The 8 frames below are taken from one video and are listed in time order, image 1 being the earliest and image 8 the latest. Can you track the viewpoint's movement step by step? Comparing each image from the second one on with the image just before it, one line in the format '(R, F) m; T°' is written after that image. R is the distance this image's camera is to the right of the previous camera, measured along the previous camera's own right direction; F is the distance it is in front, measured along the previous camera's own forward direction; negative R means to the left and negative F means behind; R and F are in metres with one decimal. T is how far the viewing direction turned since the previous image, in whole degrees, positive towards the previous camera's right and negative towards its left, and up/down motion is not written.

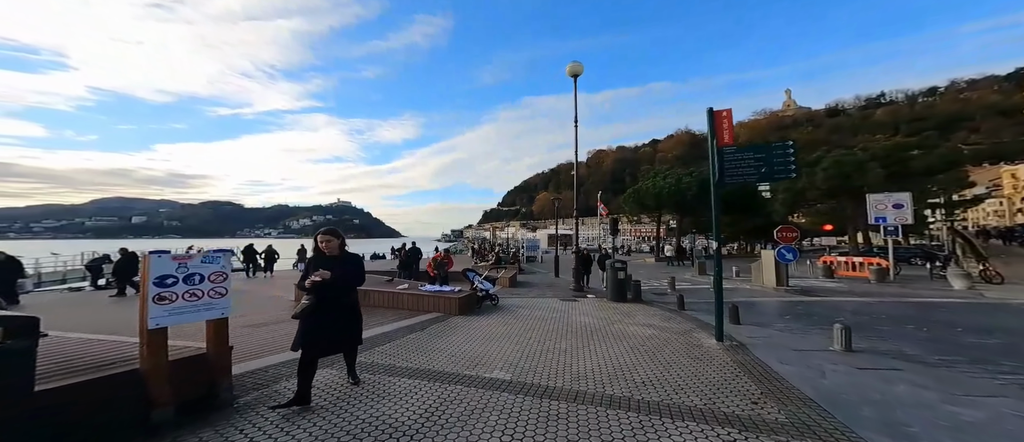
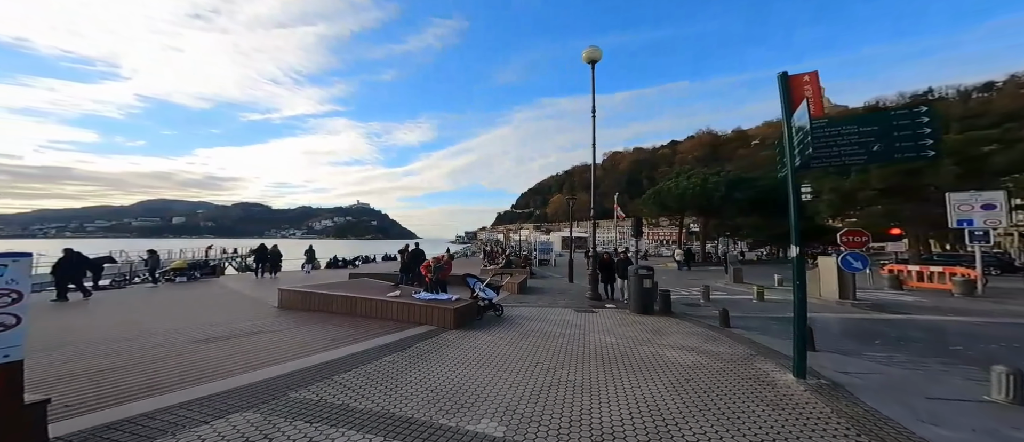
(+0.2, +1.5) m; -2°
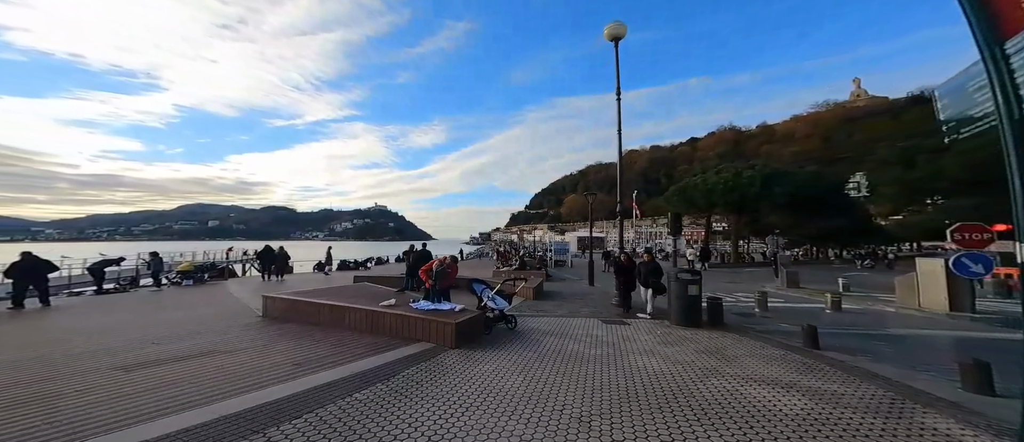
(0.0, +1.5) m; -2°
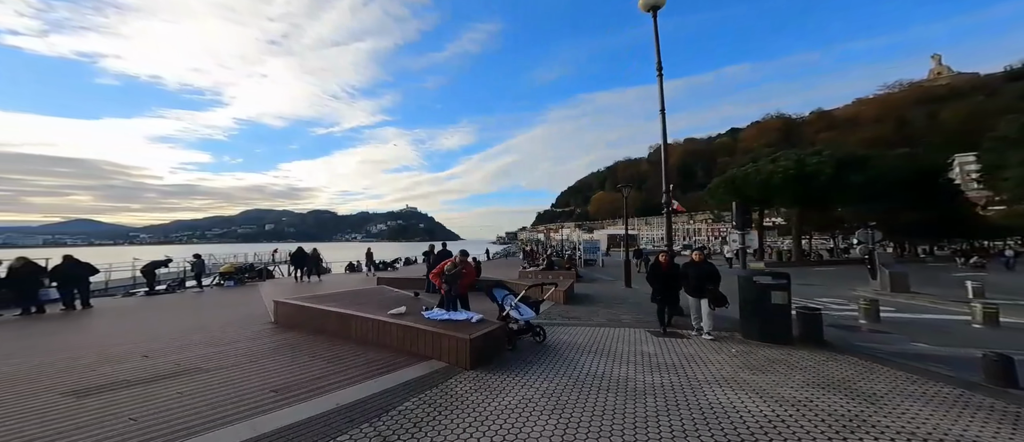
(0.0, +1.4) m; -5°
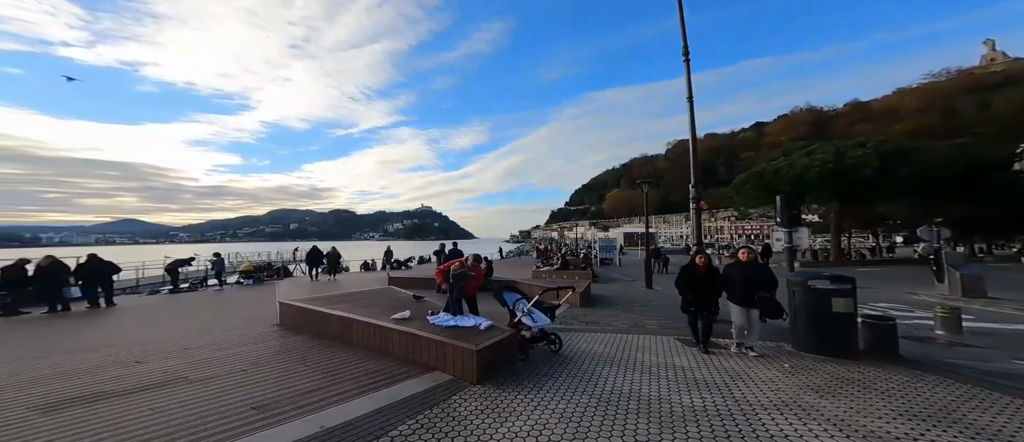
(0.0, +0.7) m; -3°
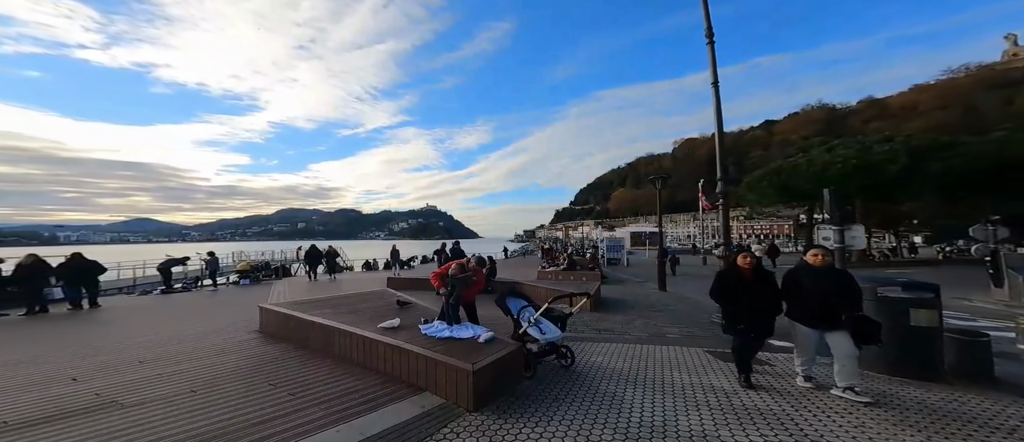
(0.0, +0.8) m; -1°
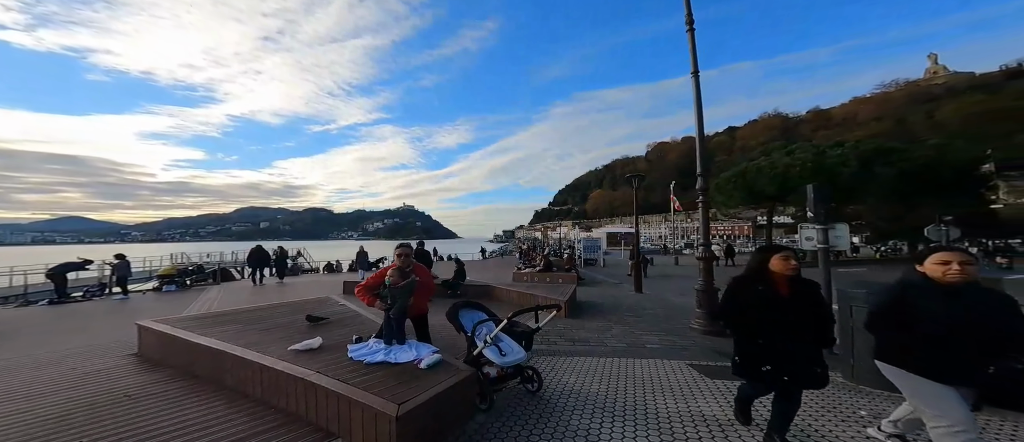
(+0.3, +1.1) m; +4°
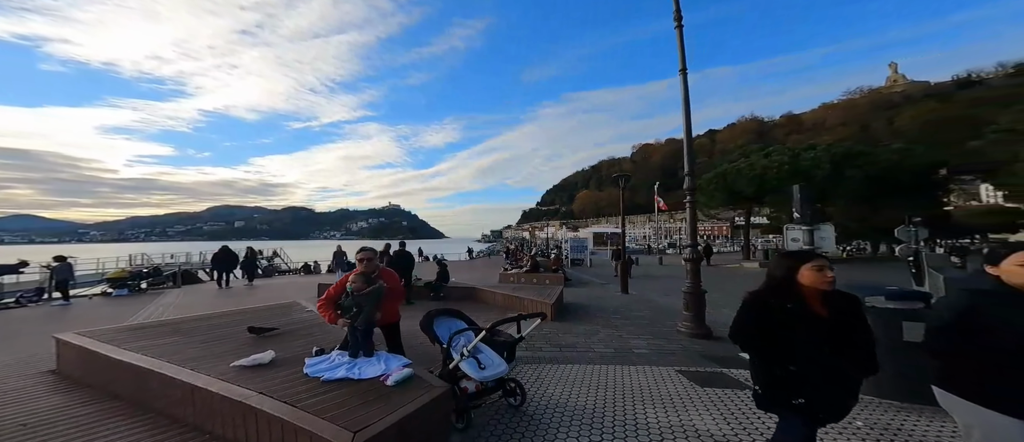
(0.0, +0.4) m; +2°
